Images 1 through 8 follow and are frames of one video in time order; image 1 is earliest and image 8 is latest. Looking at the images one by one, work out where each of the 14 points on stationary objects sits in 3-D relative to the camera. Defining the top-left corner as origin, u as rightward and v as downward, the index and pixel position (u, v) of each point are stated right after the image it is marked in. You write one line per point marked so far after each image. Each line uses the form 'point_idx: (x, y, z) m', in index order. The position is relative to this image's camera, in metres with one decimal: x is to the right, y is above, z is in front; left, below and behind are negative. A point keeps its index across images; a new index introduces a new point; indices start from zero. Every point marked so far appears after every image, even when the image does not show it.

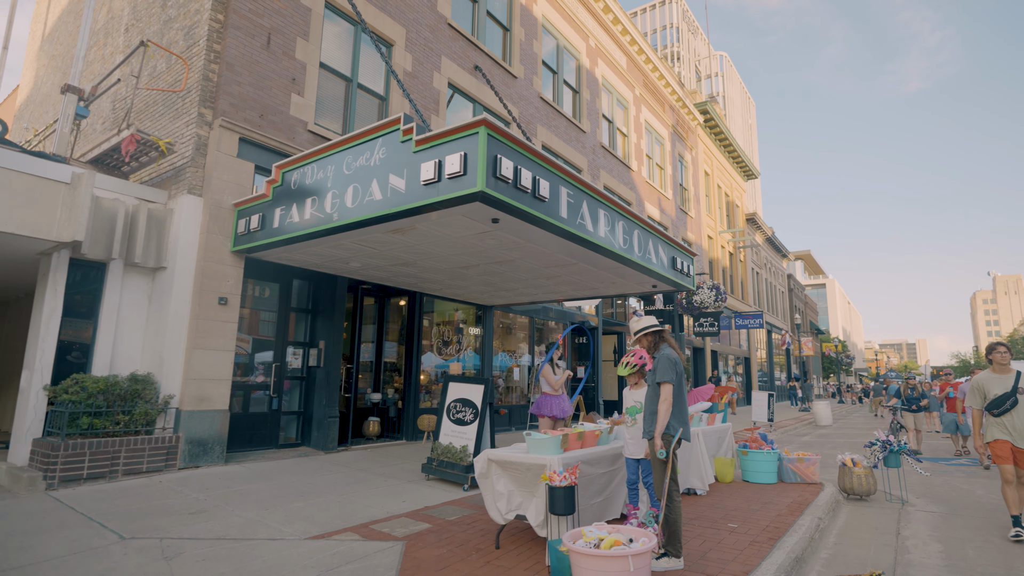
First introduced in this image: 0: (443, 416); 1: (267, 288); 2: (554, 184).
0: (-0.9, -1.7, +7.4) m
1: (-3.9, 0.0, +8.9) m
2: (+0.4, +1.1, +6.2) m
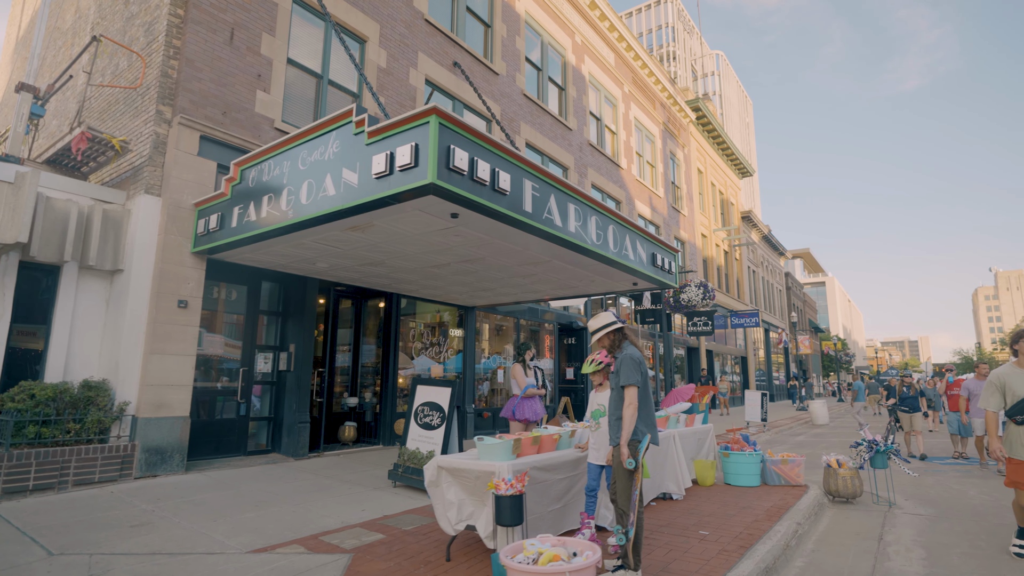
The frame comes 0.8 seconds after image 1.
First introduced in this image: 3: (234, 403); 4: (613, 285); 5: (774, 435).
0: (-1.3, -1.7, +7.1) m
1: (-4.3, 0.0, +8.6) m
2: (0.0, +1.2, +5.9) m
3: (-4.2, -1.7, +8.5) m
4: (+1.8, +0.1, +9.9) m
5: (+7.6, -4.2, +16.1) m
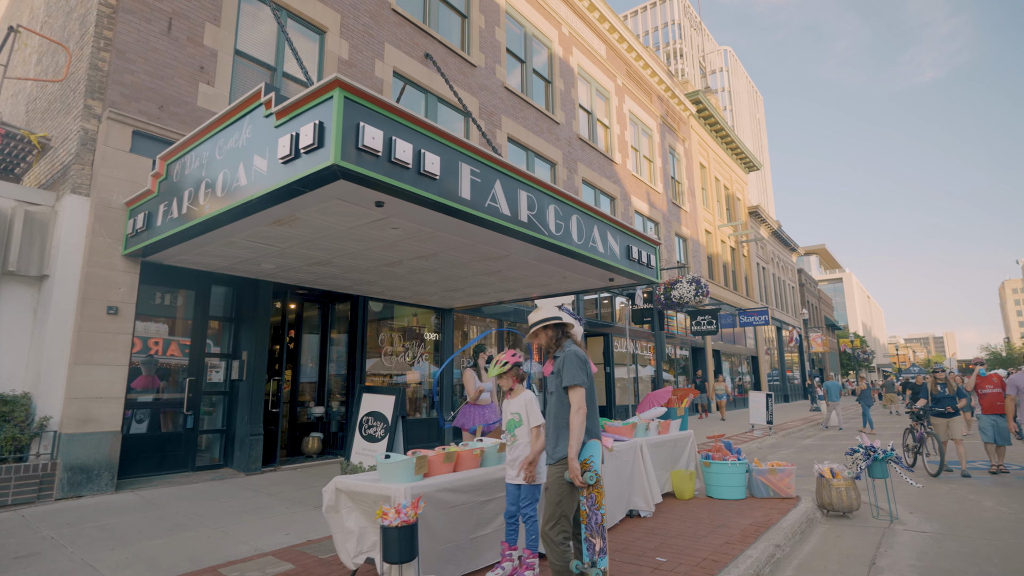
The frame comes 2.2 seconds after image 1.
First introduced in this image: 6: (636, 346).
0: (-1.8, -1.7, +6.5) m
1: (-4.8, -0.1, +8.1) m
2: (-0.6, +1.2, +5.3) m
3: (-4.7, -1.8, +7.9) m
4: (+1.3, +0.1, +9.2) m
5: (+7.3, -4.0, +15.2) m
6: (+4.1, -1.9, +18.4) m
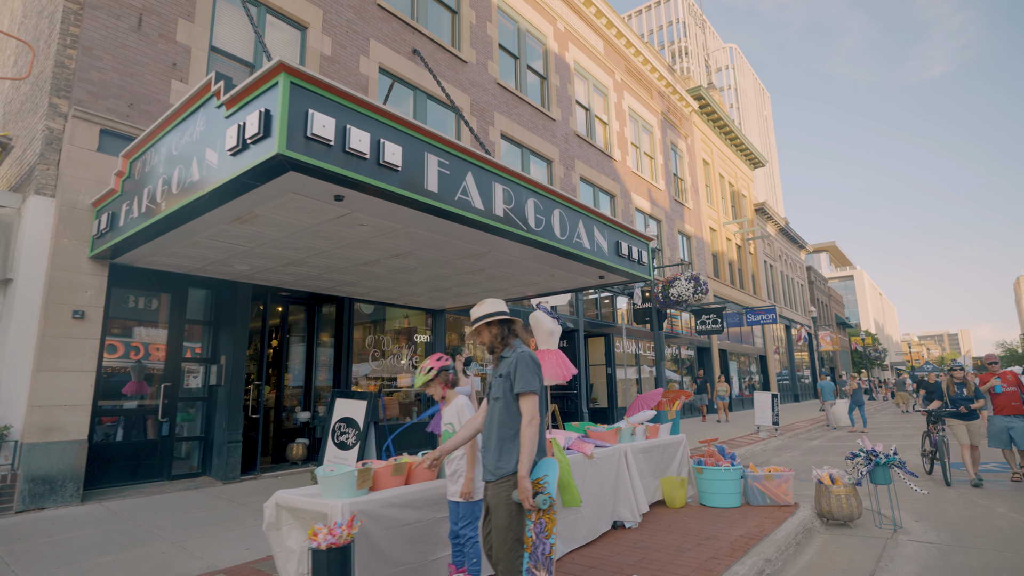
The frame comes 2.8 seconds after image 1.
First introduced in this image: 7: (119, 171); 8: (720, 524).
0: (-2.1, -1.7, +6.2) m
1: (-5.0, -0.2, +7.9) m
2: (-0.9, +1.2, +5.0) m
3: (-4.9, -1.9, +7.7) m
4: (+1.1, +0.1, +8.9) m
5: (+7.3, -4.0, +14.7) m
6: (+4.1, -1.9, +18.0) m
7: (-4.4, +1.3, +6.3) m
8: (+2.1, -2.4, +5.6) m
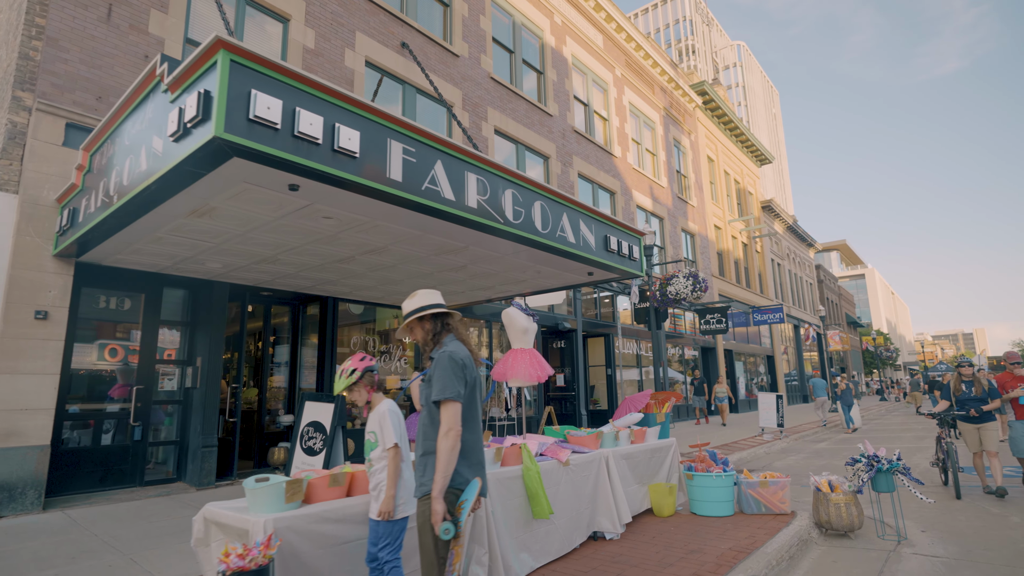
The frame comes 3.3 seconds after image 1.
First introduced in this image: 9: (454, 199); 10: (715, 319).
0: (-2.3, -1.6, +5.9) m
1: (-5.3, -0.2, +7.7) m
2: (-1.2, +1.3, +4.7) m
3: (-5.1, -1.9, +7.4) m
4: (+0.8, +0.2, +8.5) m
5: (+7.2, -3.9, +14.3) m
6: (+4.1, -1.8, +17.6) m
7: (-4.7, +1.3, +6.1) m
8: (+1.9, -2.3, +5.3) m
9: (-0.6, +0.9, +5.4) m
10: (+6.8, -1.0, +18.9) m
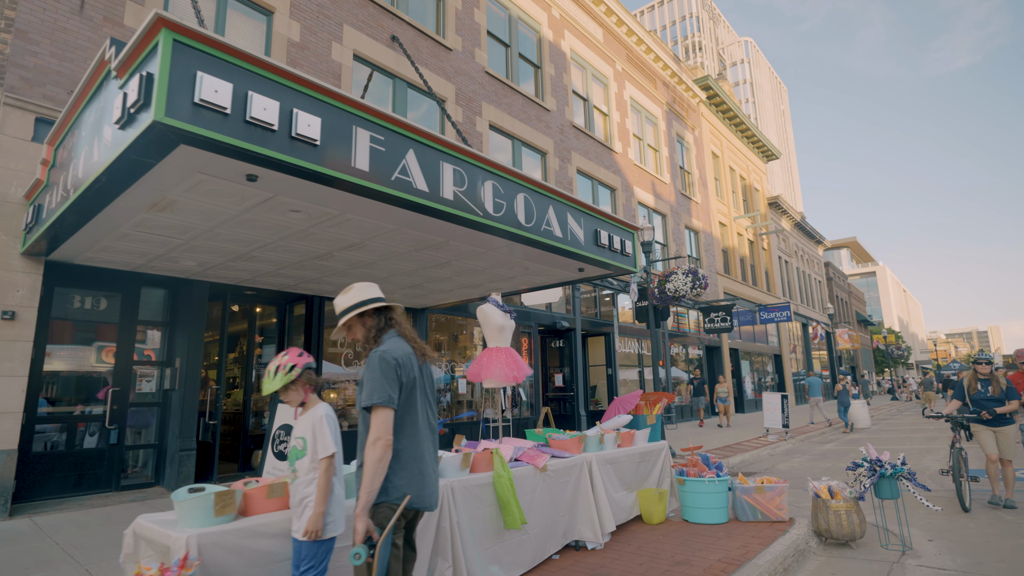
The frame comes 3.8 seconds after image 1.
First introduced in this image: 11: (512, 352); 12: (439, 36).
0: (-2.5, -1.6, +5.7) m
1: (-5.4, -0.1, +7.5) m
2: (-1.4, +1.3, +4.4) m
3: (-5.3, -1.8, +7.2) m
4: (+0.7, +0.2, +8.2) m
5: (+7.1, -3.8, +13.9) m
6: (+4.0, -1.8, +17.3) m
7: (-4.9, +1.3, +5.9) m
8: (+1.7, -2.3, +5.0) m
9: (-0.8, +0.9, +5.1) m
10: (+6.8, -1.0, +18.5) m
11: (0.0, -0.6, +4.9) m
12: (-1.6, +5.5, +12.3) m
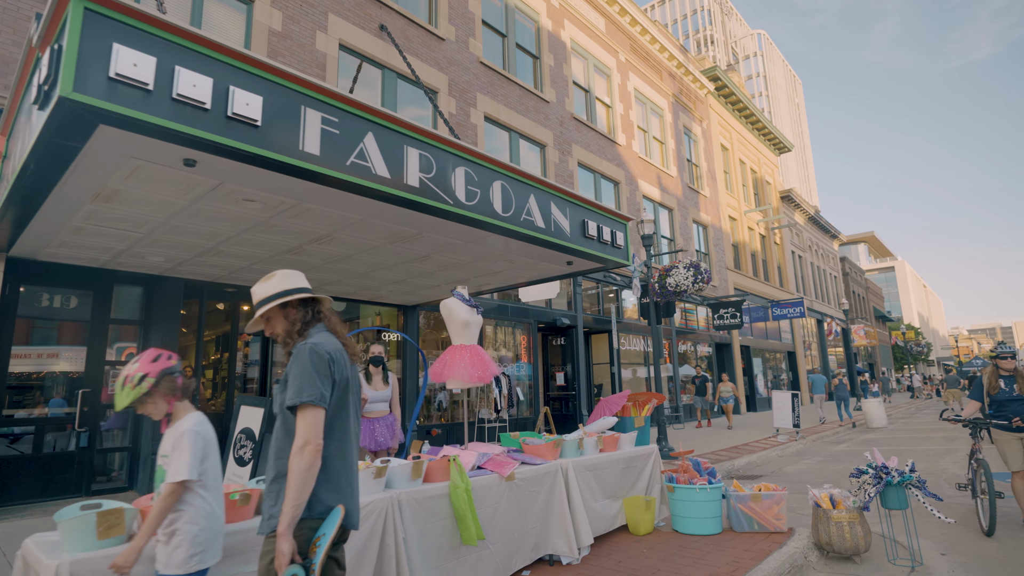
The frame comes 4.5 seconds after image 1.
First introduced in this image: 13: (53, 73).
0: (-2.7, -1.6, +5.3) m
1: (-5.6, -0.1, +7.2) m
2: (-1.7, +1.4, +4.1) m
3: (-5.5, -1.8, +7.0) m
4: (+0.5, +0.3, +7.8) m
5: (+7.1, -3.7, +13.3) m
6: (+4.1, -1.7, +16.8) m
7: (-5.2, +1.4, +5.6) m
8: (+1.4, -2.2, +4.6) m
9: (-1.0, +0.9, +4.8) m
10: (+6.9, -0.8, +17.9) m
11: (-0.3, -0.5, +4.5) m
12: (-1.7, +5.6, +11.9) m
13: (-2.7, +1.3, +3.3) m
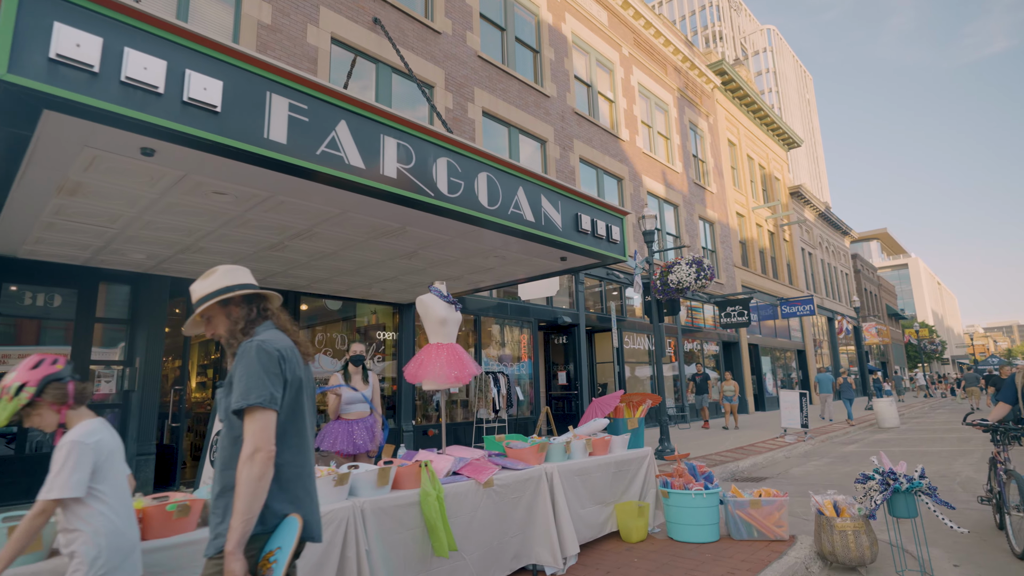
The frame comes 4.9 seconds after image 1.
0: (-2.8, -1.6, +5.2) m
1: (-5.7, -0.1, +7.1) m
2: (-1.9, +1.4, +3.9) m
3: (-5.6, -1.8, +6.8) m
4: (+0.4, +0.3, +7.6) m
5: (+7.1, -3.6, +13.0) m
6: (+4.2, -1.6, +16.5) m
7: (-5.3, +1.4, +5.4) m
8: (+1.3, -2.2, +4.3) m
9: (-1.2, +1.0, +4.6) m
10: (+7.0, -0.7, +17.6) m
11: (-0.4, -0.5, +4.3) m
12: (-1.8, +5.6, +11.7) m
13: (-2.9, +1.3, +3.1) m
